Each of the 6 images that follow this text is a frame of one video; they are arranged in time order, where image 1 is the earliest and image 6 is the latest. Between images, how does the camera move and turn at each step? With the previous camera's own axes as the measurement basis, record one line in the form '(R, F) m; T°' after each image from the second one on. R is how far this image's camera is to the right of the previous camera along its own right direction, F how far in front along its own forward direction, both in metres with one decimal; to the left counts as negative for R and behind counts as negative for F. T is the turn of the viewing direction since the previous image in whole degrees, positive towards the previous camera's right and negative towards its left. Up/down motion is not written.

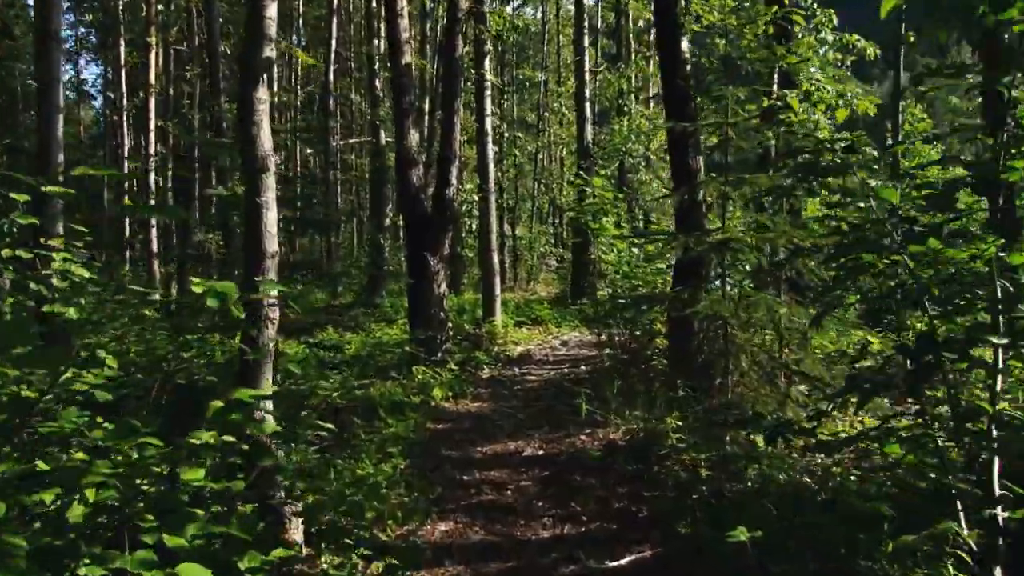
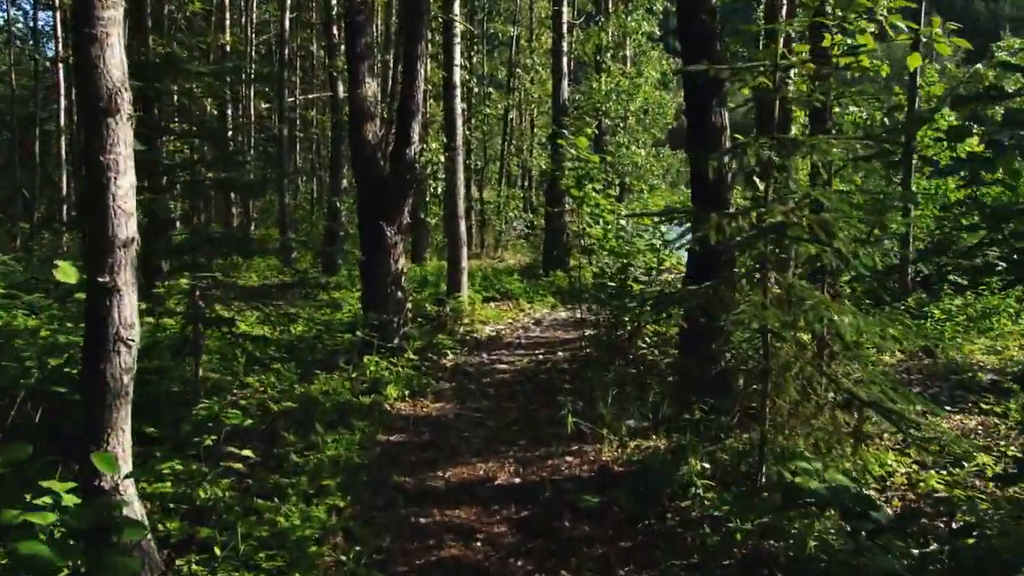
(0.0, +1.6) m; +2°
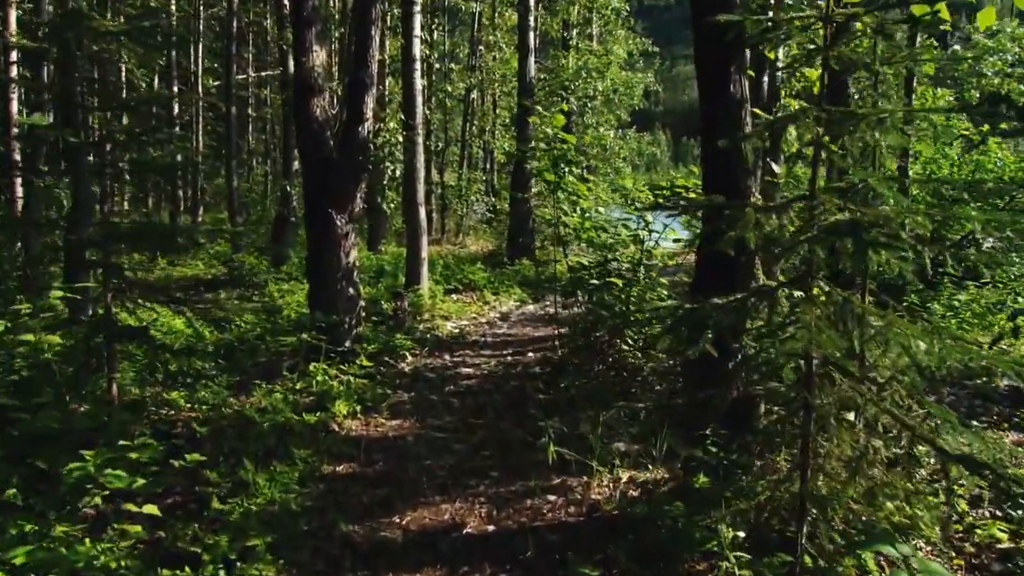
(-0.1, +1.1) m; +2°
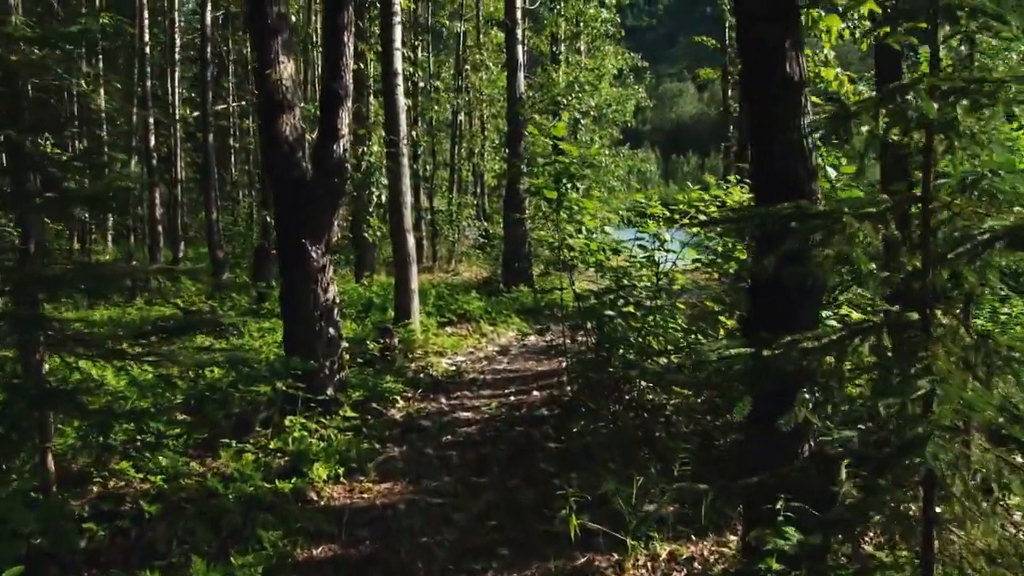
(-0.1, +1.0) m; 0°
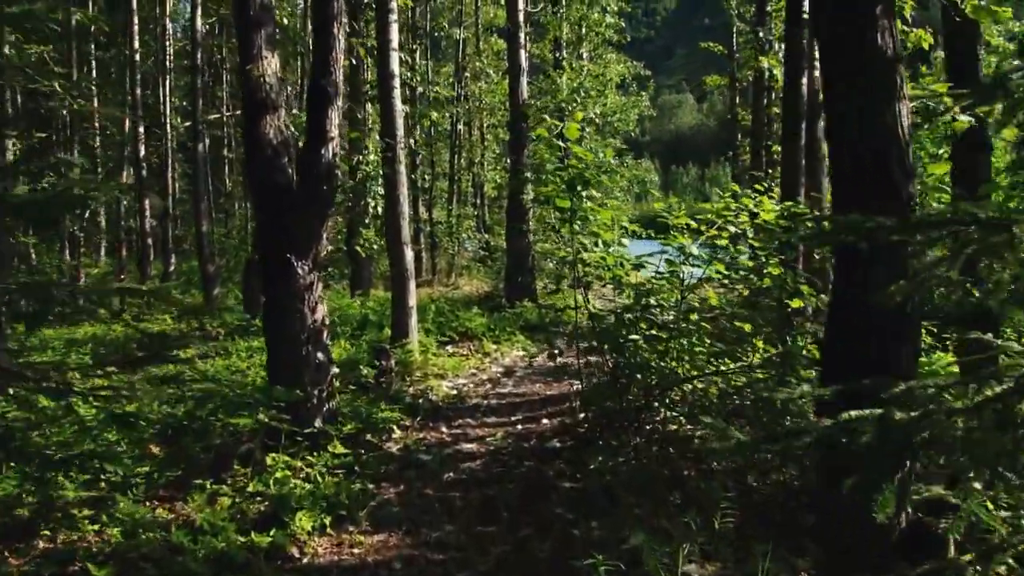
(-0.1, +0.8) m; 0°
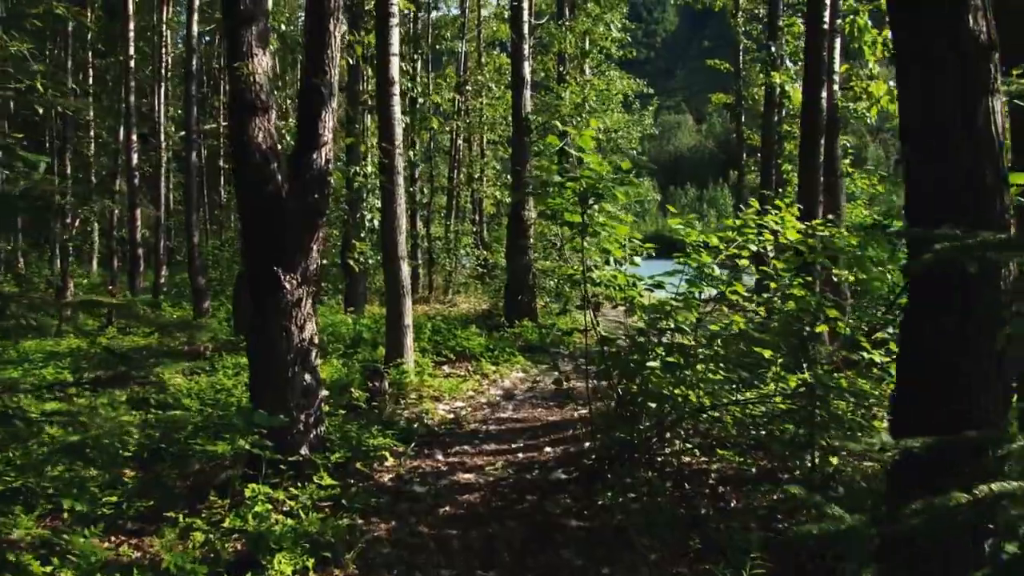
(-0.1, +0.5) m; 0°
